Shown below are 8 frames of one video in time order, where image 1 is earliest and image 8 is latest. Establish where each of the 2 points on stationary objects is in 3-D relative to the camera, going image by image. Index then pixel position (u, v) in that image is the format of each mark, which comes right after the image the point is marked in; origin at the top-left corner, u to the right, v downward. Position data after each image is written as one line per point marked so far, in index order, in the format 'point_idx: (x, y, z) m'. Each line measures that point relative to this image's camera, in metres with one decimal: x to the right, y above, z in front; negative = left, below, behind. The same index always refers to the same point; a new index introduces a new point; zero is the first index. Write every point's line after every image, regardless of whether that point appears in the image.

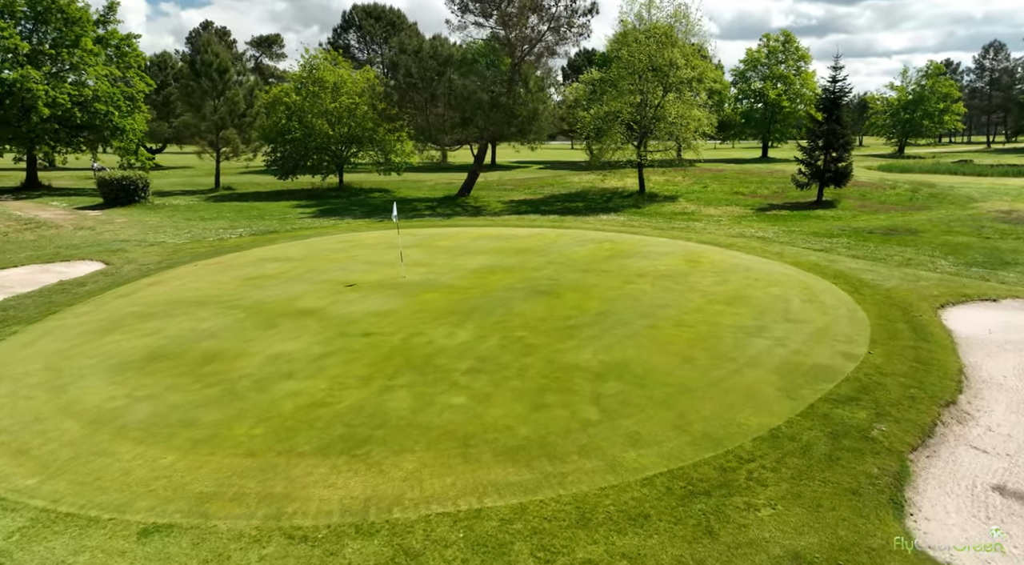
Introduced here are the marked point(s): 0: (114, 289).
0: (-9.0, -0.3, +13.2) m
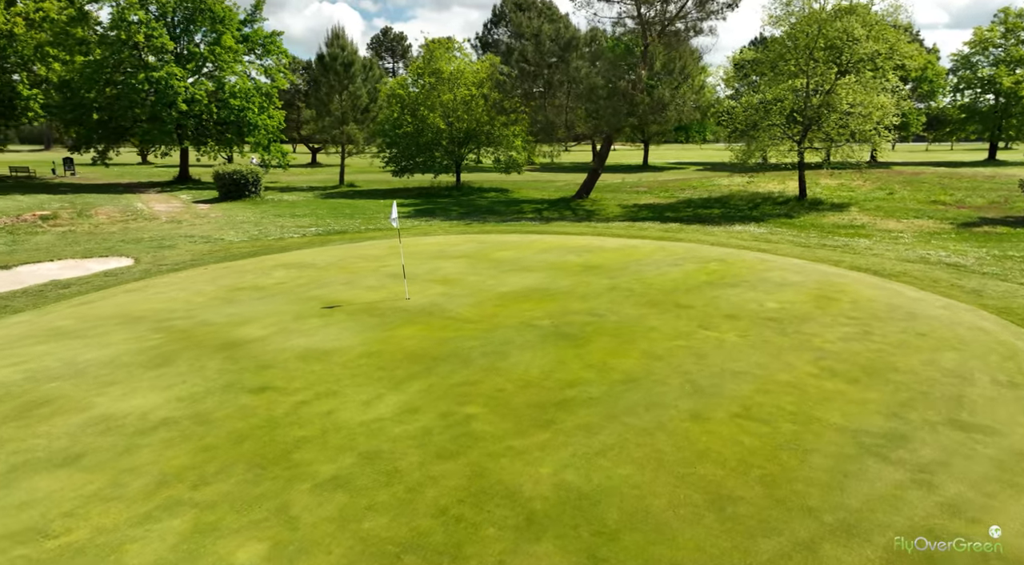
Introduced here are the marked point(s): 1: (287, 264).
0: (-8.4, -0.4, +12.0) m
1: (-5.5, +0.3, +14.9) m
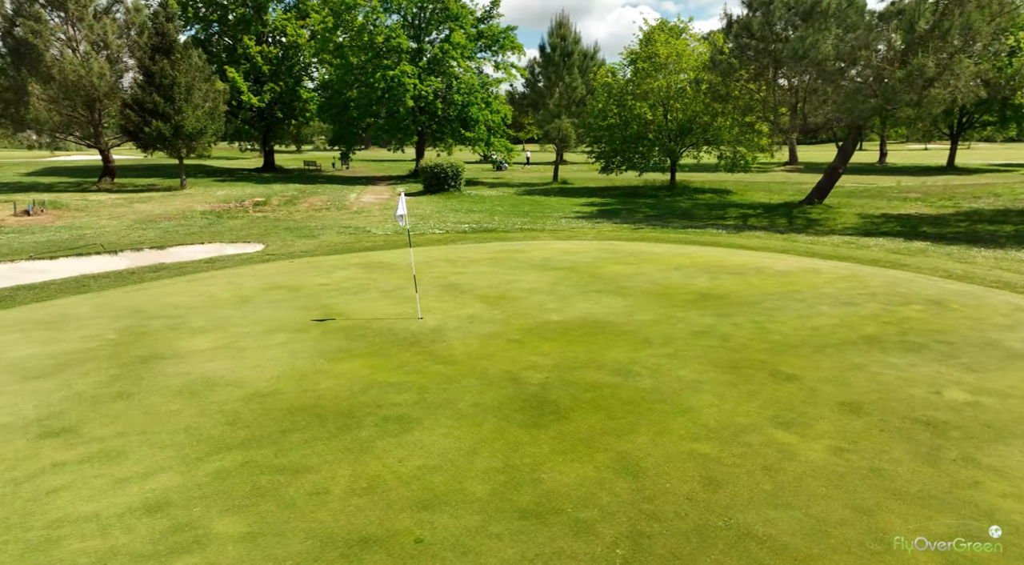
0: (-7.1, -0.1, +12.3) m
1: (-3.4, +0.2, +13.9) m
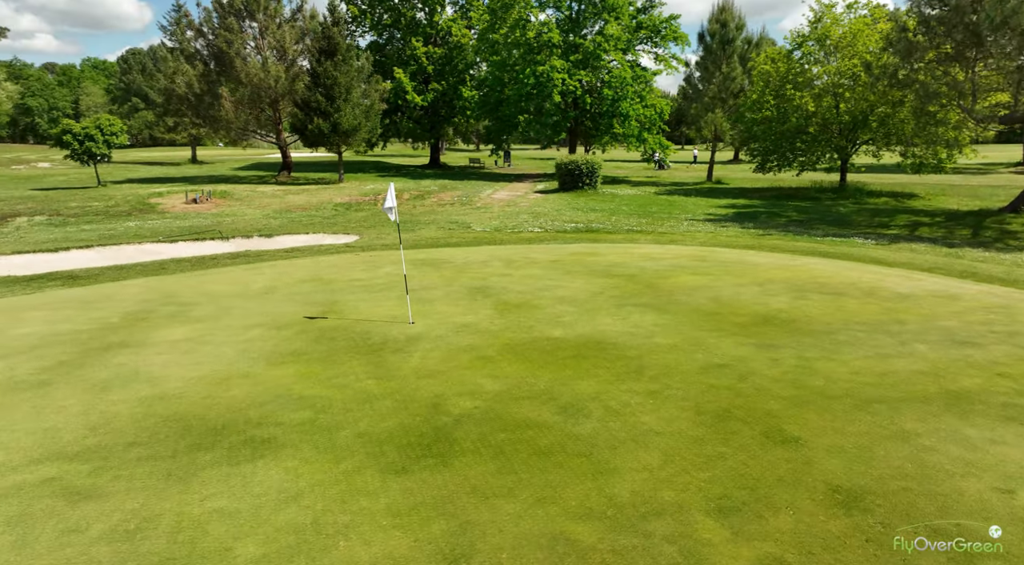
0: (-6.2, +0.2, +13.0) m
1: (-2.2, +0.3, +13.5) m
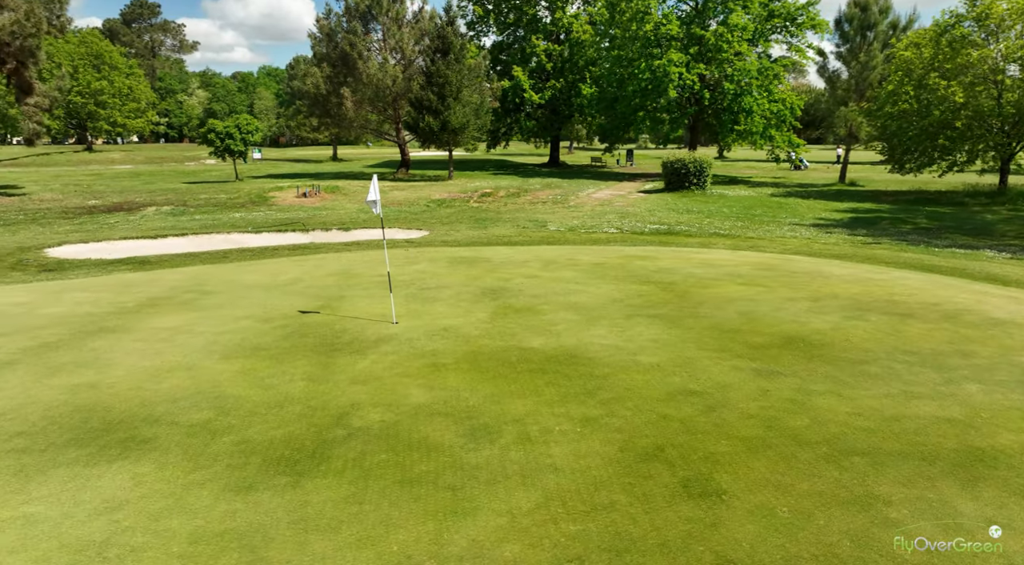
0: (-5.5, +0.4, +13.5) m
1: (-1.4, +0.3, +13.2) m
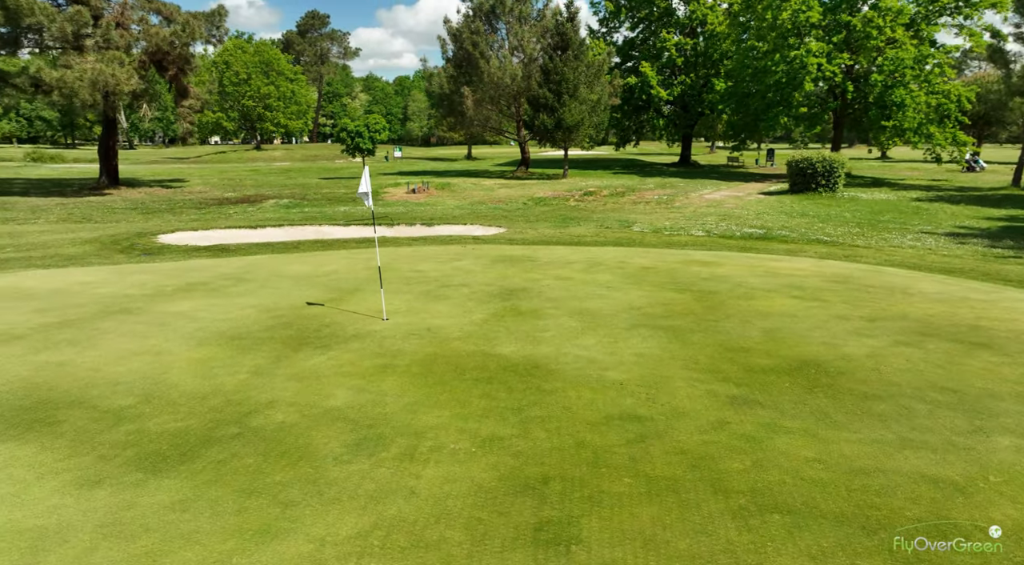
0: (-4.5, +0.6, +14.0) m
1: (-0.6, +0.4, +12.9) m
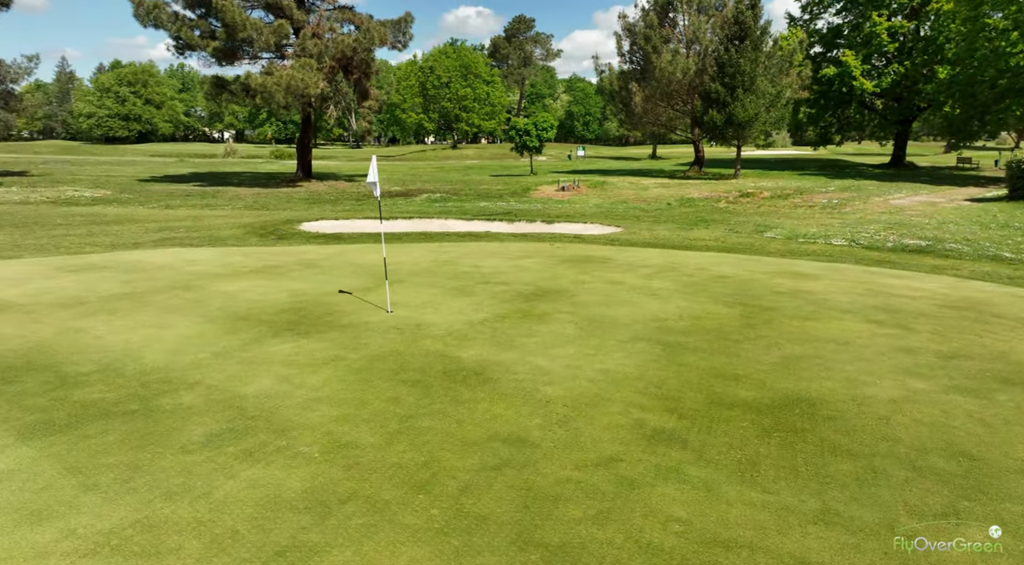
0: (-2.6, +0.9, +14.5) m
1: (+0.7, +0.4, +12.3) m
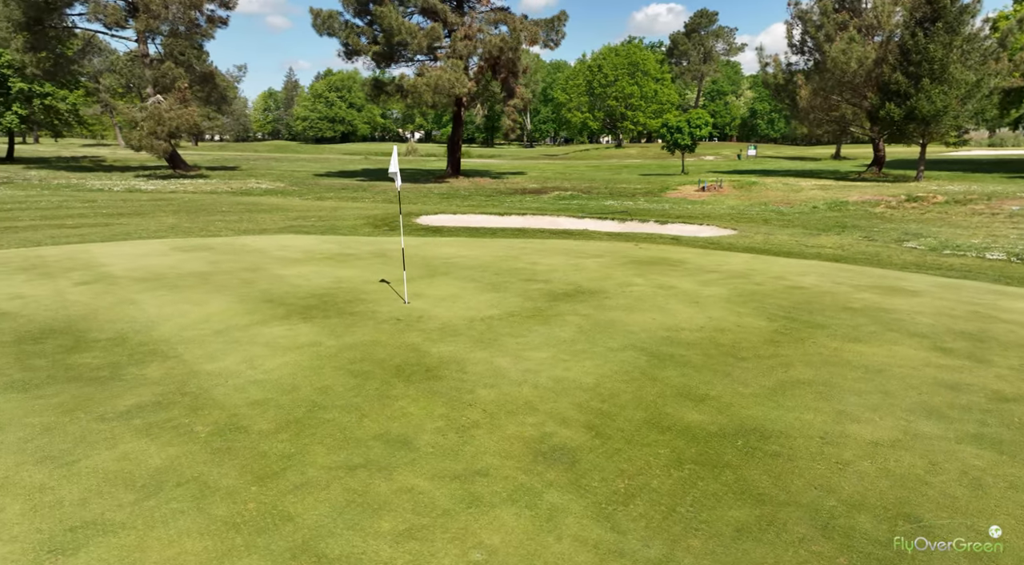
0: (-0.8, +1.0, +14.6) m
1: (+1.9, +0.3, +11.6) m
